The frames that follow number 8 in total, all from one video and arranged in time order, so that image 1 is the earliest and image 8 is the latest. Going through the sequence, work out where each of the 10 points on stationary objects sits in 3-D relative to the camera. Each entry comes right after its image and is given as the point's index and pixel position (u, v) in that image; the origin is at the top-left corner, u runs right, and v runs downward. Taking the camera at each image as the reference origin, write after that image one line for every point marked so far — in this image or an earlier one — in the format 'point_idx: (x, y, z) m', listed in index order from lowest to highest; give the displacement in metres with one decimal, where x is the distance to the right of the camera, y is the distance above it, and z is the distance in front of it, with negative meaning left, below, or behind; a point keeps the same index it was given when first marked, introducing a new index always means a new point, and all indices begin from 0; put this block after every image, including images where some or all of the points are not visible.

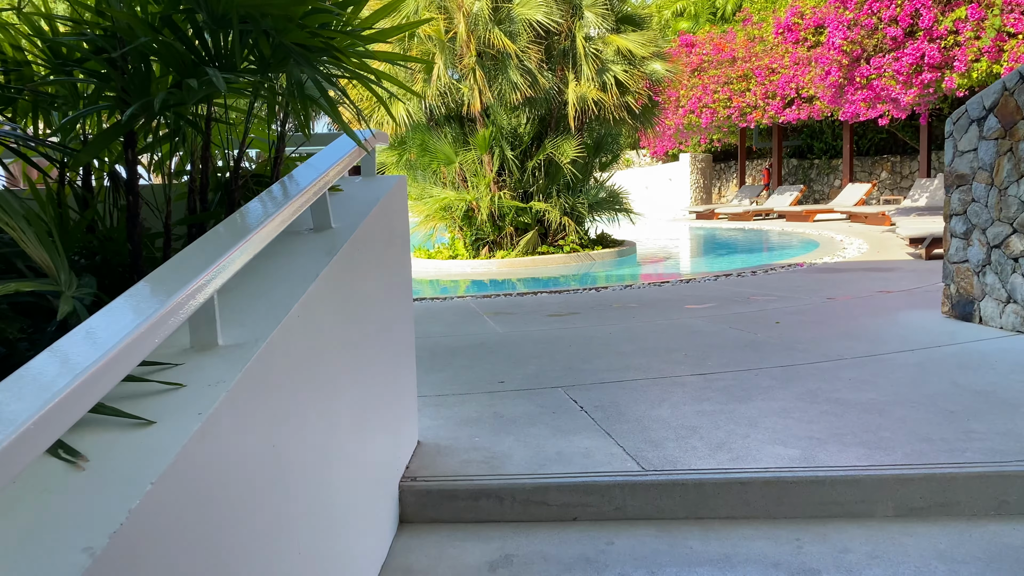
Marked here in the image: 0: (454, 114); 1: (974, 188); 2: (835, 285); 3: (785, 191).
0: (-0.7, +2.2, +10.4) m
1: (+2.9, +0.6, +5.4) m
2: (+3.0, 0.0, +7.7) m
3: (+6.3, +2.3, +19.5) m
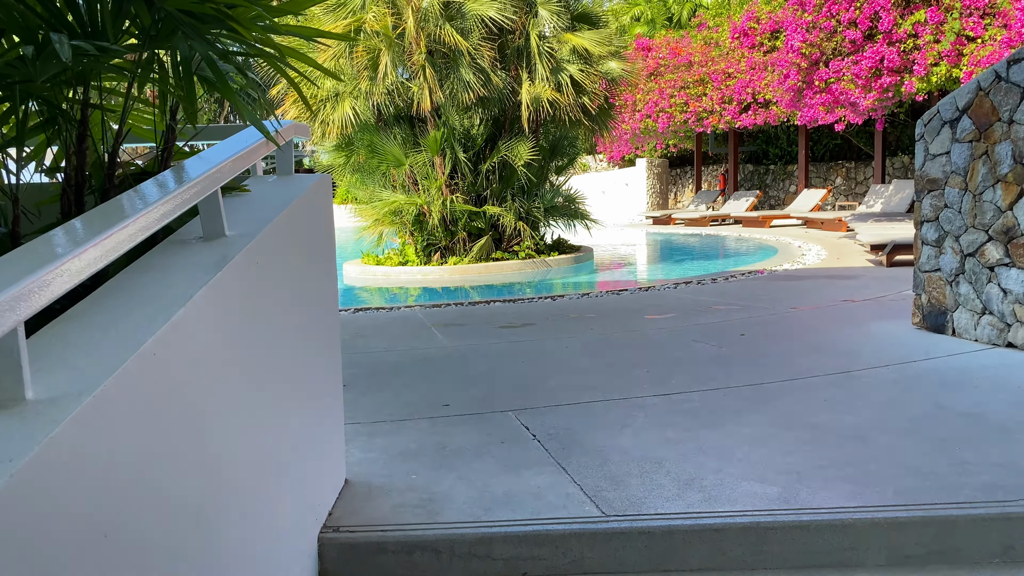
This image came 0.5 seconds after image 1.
0: (-1.3, +2.1, +10.0) m
1: (+2.6, +0.6, +5.1) m
2: (+2.5, 0.0, +7.5) m
3: (+5.3, +2.1, +19.4) m
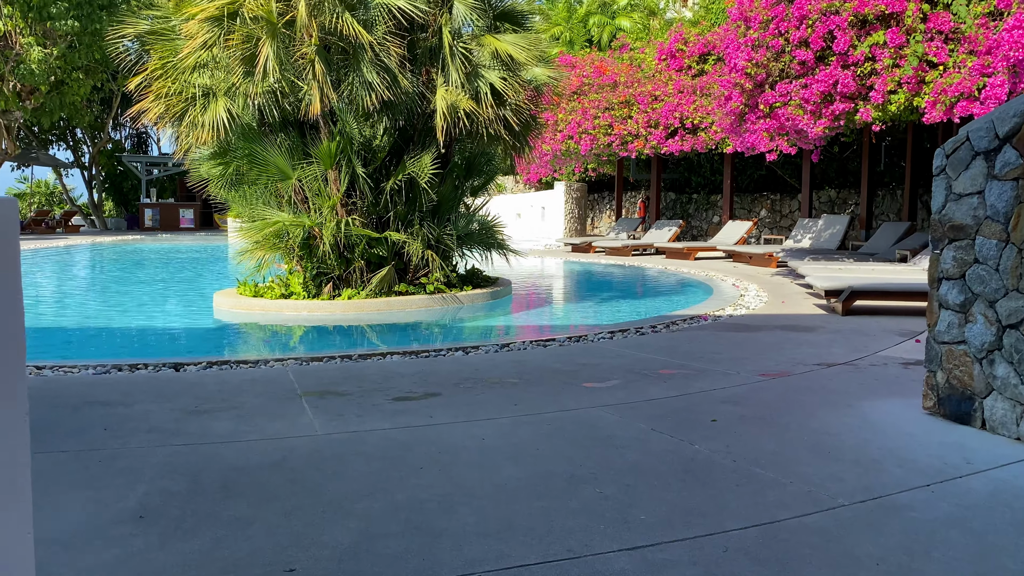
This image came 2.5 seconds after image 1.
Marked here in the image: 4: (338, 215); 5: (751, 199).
0: (-2.2, +1.7, +8.4) m
1: (+2.2, +0.2, +4.0) m
2: (+1.8, -0.5, +6.3) m
3: (+3.4, +1.4, +18.5) m
4: (-1.7, +0.7, +8.4) m
5: (+5.4, +2.0, +18.9) m
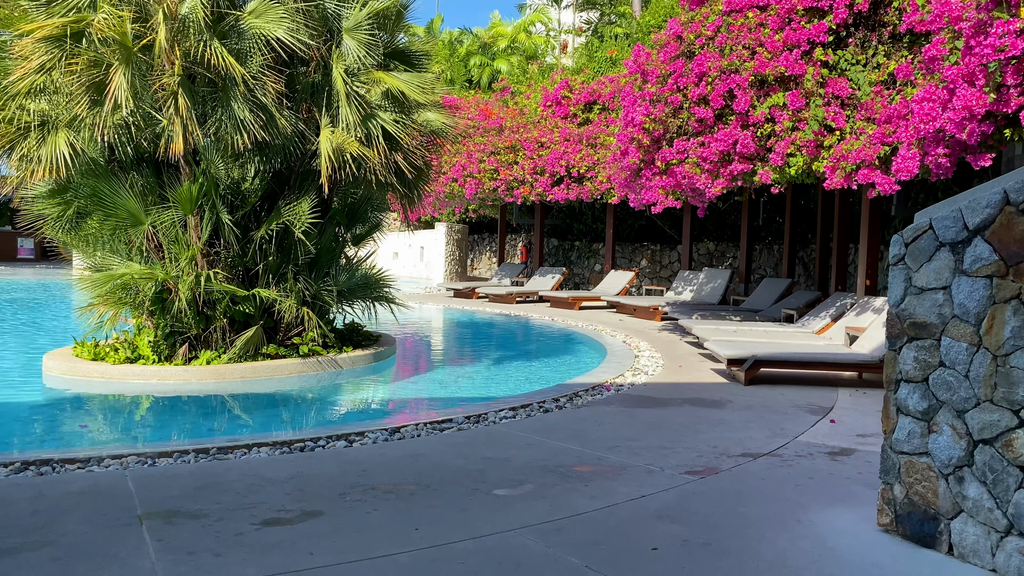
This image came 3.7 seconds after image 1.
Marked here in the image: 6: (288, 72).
0: (-3.2, +1.2, +7.3) m
1: (+1.8, -0.2, +3.5) m
2: (+1.1, -1.0, +5.8) m
3: (+0.8, +0.3, +18.1) m
4: (-2.7, +0.2, +7.3) m
5: (+2.7, +0.9, +18.9) m
6: (-2.0, +1.9, +7.5) m
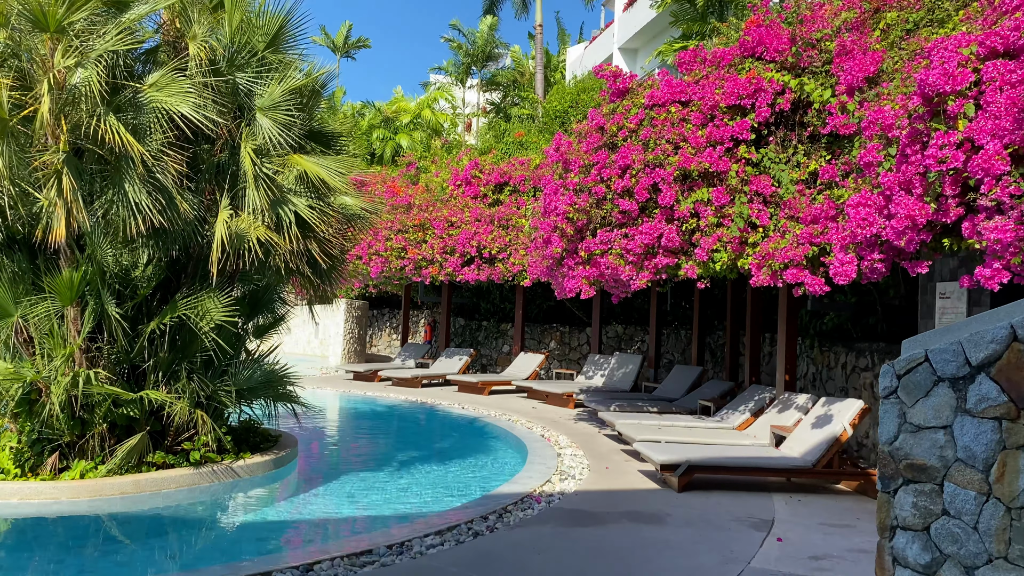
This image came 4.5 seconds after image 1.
0: (-3.8, +0.4, +6.5) m
1: (+1.7, -0.8, +3.2) m
2: (+0.6, -1.7, +5.2) m
3: (-1.2, -1.4, +17.5) m
4: (-3.3, -0.6, +6.4) m
5: (+0.6, -0.9, +18.6) m
6: (-2.6, +1.1, +6.9) m
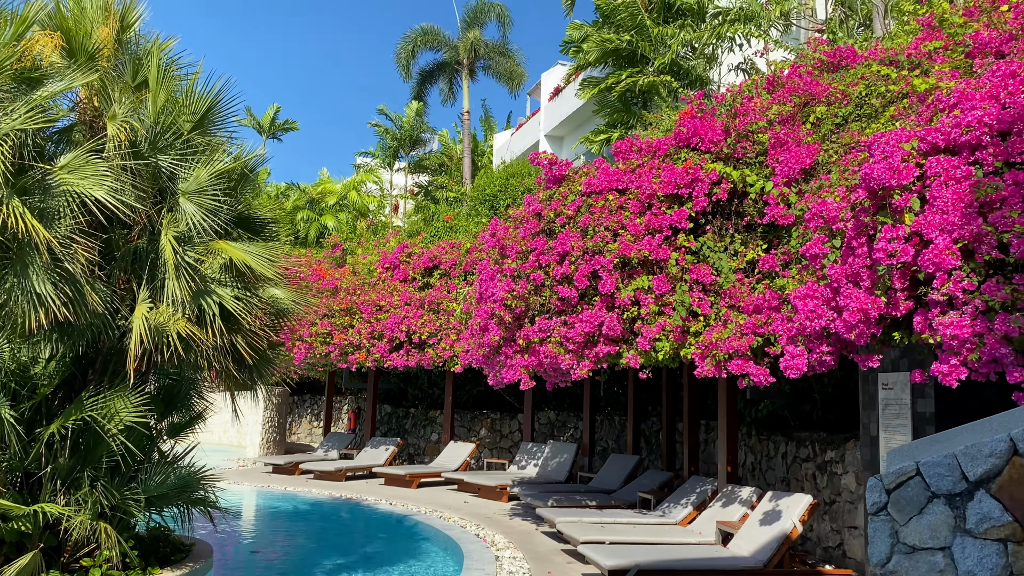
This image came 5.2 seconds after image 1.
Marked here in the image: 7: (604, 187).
0: (-4.2, -0.3, +5.8) m
1: (+1.5, -1.2, +2.9) m
2: (+0.3, -2.3, +4.8) m
3: (-2.6, -3.1, +16.8) m
4: (-3.7, -1.3, +5.7) m
5: (-0.9, -2.8, +18.1) m
6: (-3.1, +0.4, +6.3) m
7: (+1.0, +1.1, +8.8) m
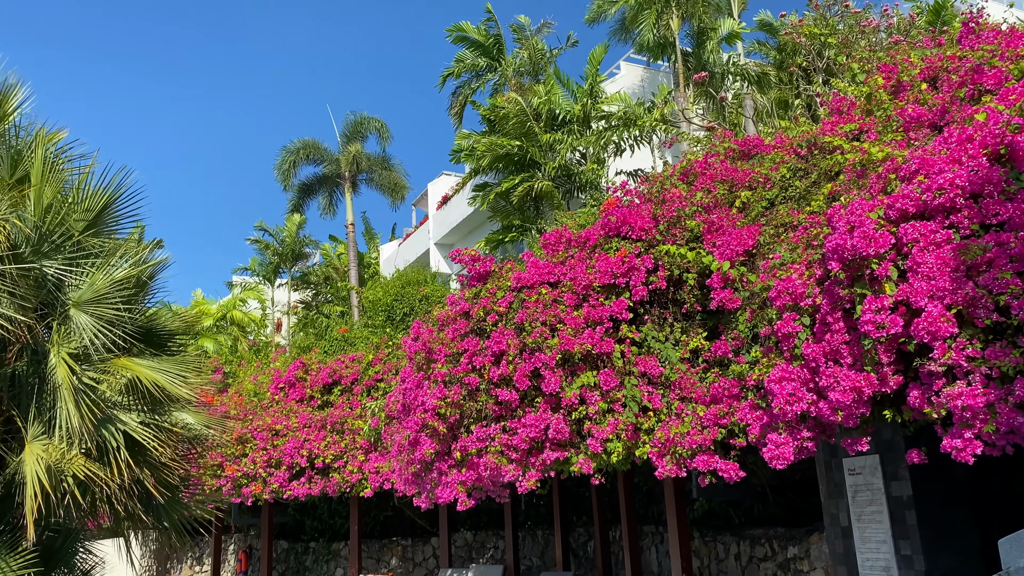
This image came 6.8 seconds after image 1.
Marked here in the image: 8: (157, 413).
0: (-4.3, -1.1, +4.4) m
1: (+1.8, -1.3, +2.4) m
2: (+0.4, -2.7, +3.9) m
3: (-4.2, -5.4, +15.1) m
4: (-3.8, -2.0, +4.3) m
5: (-2.7, -5.1, +16.6) m
6: (-3.4, -0.4, +5.2) m
7: (+0.2, +0.1, +8.3) m
8: (-2.5, -0.9, +5.8) m
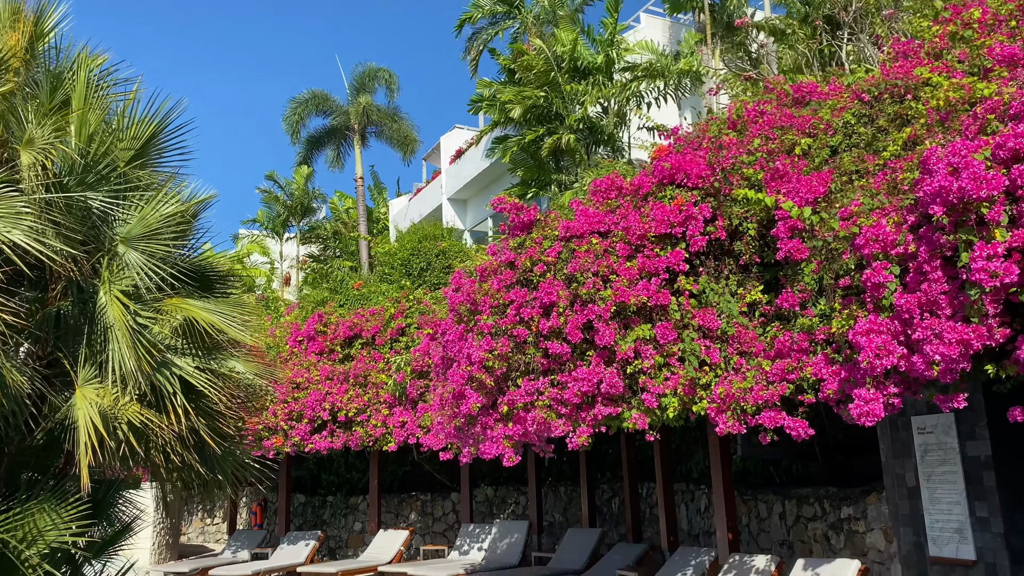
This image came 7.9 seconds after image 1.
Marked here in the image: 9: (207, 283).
0: (-3.9, -0.7, +4.1) m
1: (+2.2, -1.1, +2.1) m
2: (+0.8, -2.4, +3.6) m
3: (-3.8, -4.5, +15.0) m
4: (-3.4, -1.7, +4.0) m
5: (-2.3, -4.2, +16.5) m
6: (-2.9, -0.1, +4.9) m
7: (+0.7, +0.5, +7.9) m
8: (-2.0, -0.5, +5.5) m
9: (-2.3, 0.0, +6.0) m
